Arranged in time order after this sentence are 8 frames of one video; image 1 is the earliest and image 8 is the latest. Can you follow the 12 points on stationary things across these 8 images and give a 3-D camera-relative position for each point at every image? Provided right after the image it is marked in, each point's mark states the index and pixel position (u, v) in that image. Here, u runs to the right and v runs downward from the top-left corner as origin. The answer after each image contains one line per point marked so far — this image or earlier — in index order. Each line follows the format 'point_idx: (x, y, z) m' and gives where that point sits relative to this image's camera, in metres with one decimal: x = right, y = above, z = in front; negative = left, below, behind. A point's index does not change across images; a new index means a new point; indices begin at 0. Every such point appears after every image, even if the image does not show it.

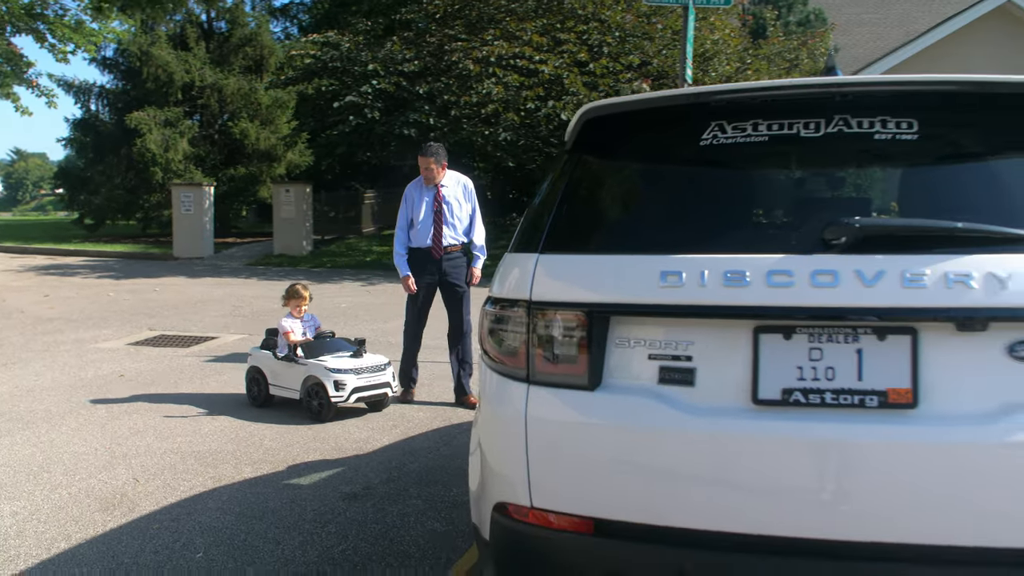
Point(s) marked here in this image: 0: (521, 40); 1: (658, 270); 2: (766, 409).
0: (0.0, +4.8, +16.5) m
1: (+0.3, 0.0, +2.0) m
2: (+0.5, -0.3, +1.8) m
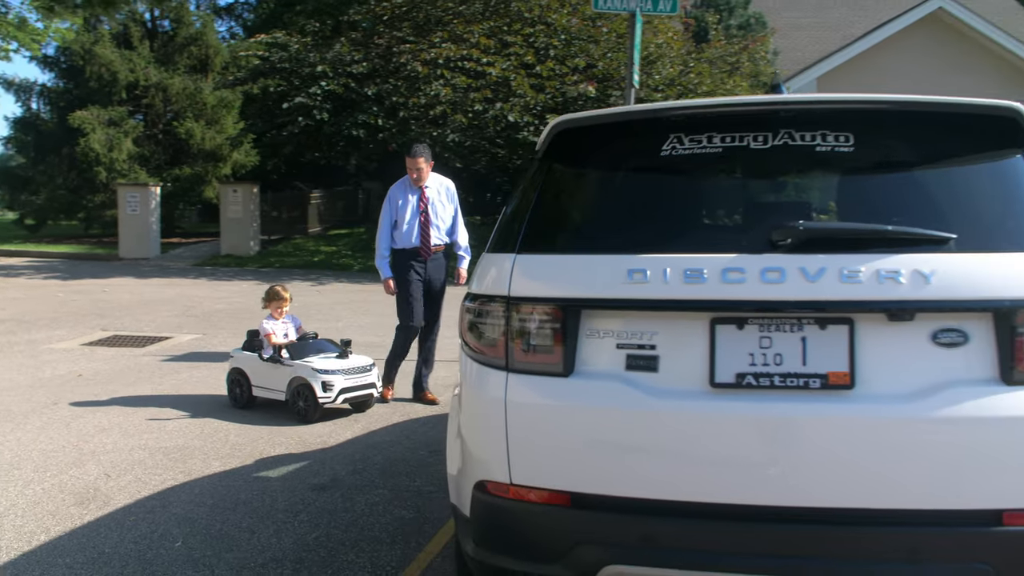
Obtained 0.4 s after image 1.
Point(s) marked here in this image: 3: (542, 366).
0: (-1.0, +4.8, +16.7) m
1: (+0.3, 0.0, +2.2) m
2: (+0.5, -0.2, +2.1) m
3: (+0.1, -0.2, +2.2) m
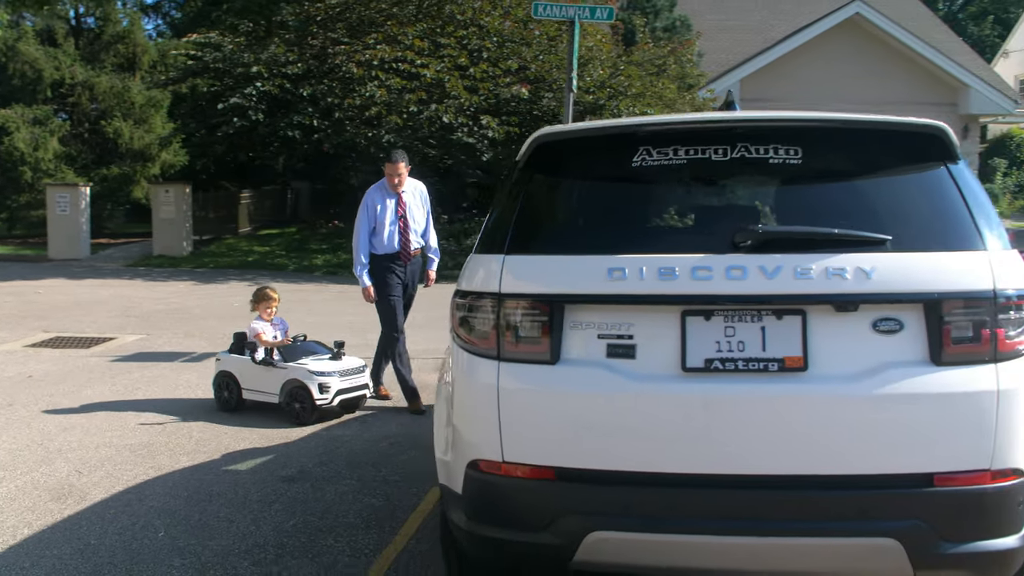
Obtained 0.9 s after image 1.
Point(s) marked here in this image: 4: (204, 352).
0: (-2.3, +4.8, +16.8) m
1: (+0.3, +0.1, +2.4) m
2: (+0.5, -0.2, +2.4) m
3: (+0.1, -0.2, +2.5) m
4: (-3.2, -0.7, +9.0) m
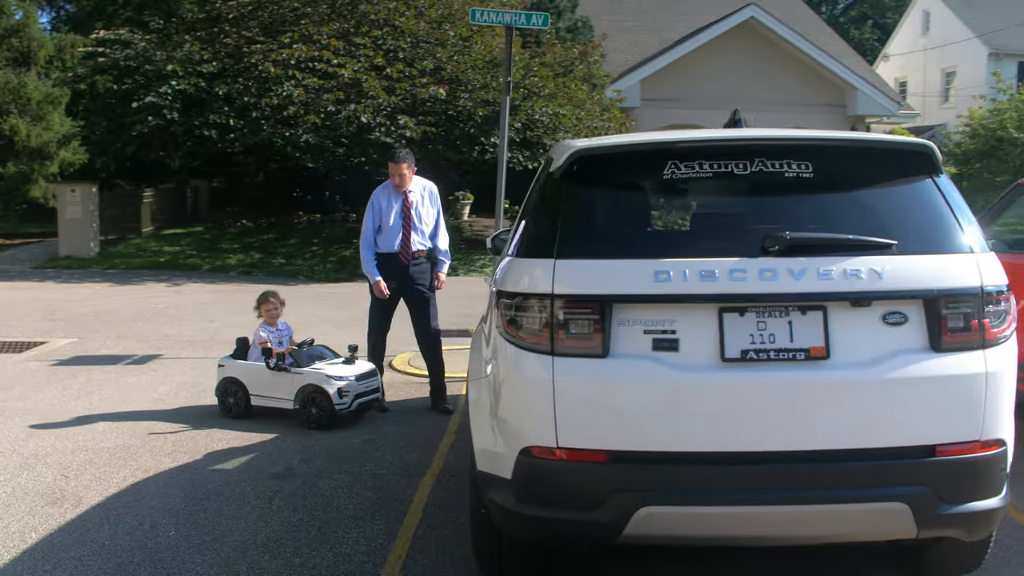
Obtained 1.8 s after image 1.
0: (-3.8, +4.7, +16.7) m
1: (+0.4, +0.1, +2.7) m
2: (+0.7, -0.2, +2.7) m
3: (+0.2, -0.2, +2.7) m
4: (-3.7, -0.7, +8.8) m
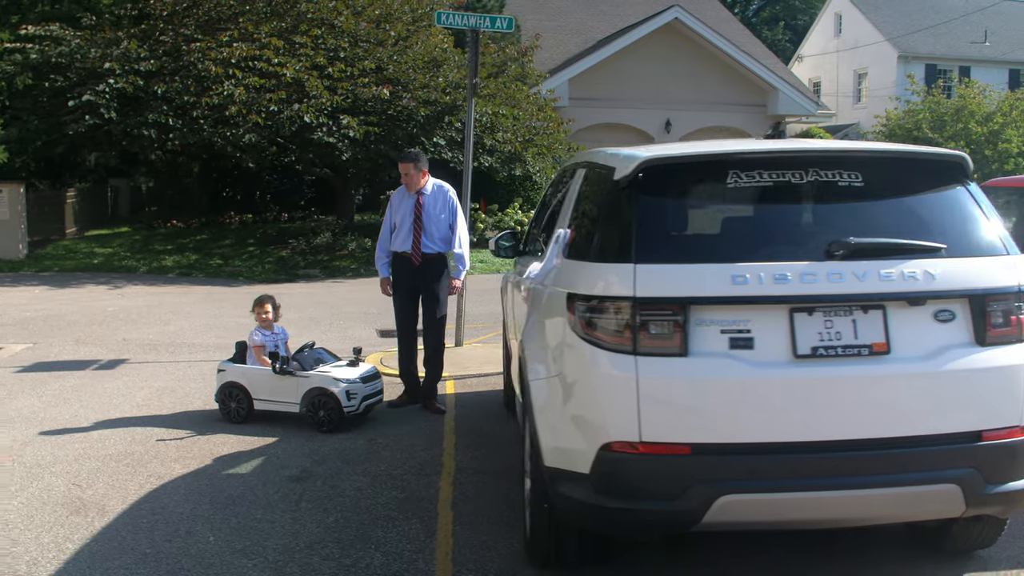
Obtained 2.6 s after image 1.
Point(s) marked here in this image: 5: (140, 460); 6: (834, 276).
0: (-4.8, +4.7, +16.4) m
1: (+0.7, 0.0, +2.9) m
2: (+1.0, -0.2, +2.9) m
3: (+0.5, -0.2, +2.9) m
4: (-4.0, -0.7, +8.6) m
5: (-2.3, -1.0, +5.2) m
6: (+1.1, 0.0, +2.9) m
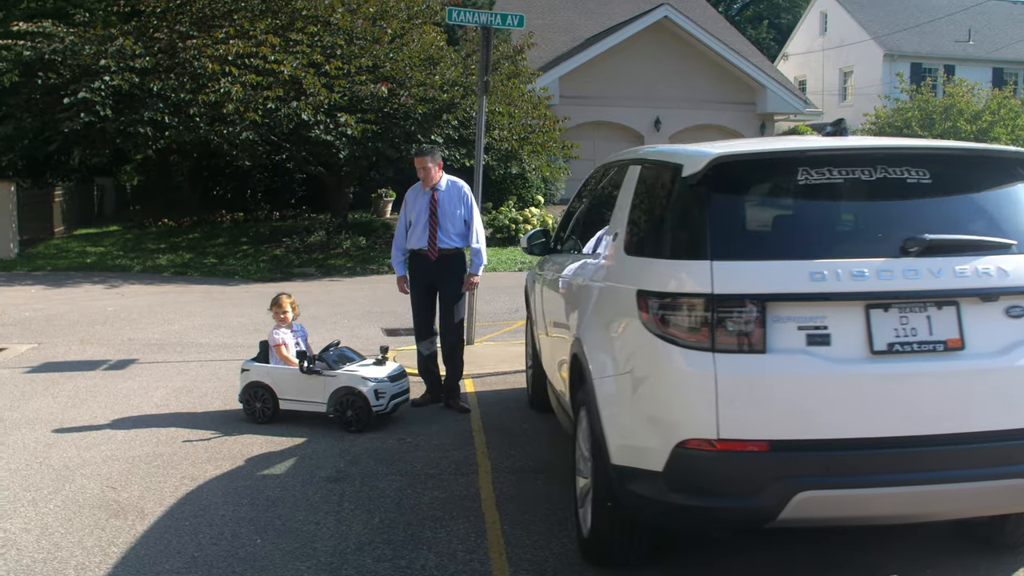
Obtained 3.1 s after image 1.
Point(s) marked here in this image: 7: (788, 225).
0: (-4.9, +4.8, +16.2) m
1: (+1.0, +0.1, +2.9) m
2: (+1.2, -0.2, +2.9) m
3: (+0.8, -0.2, +2.9) m
4: (-3.9, -0.7, +8.5) m
5: (-2.0, -1.0, +5.1) m
6: (+1.3, +0.1, +2.9) m
7: (+1.0, +0.2, +3.0) m
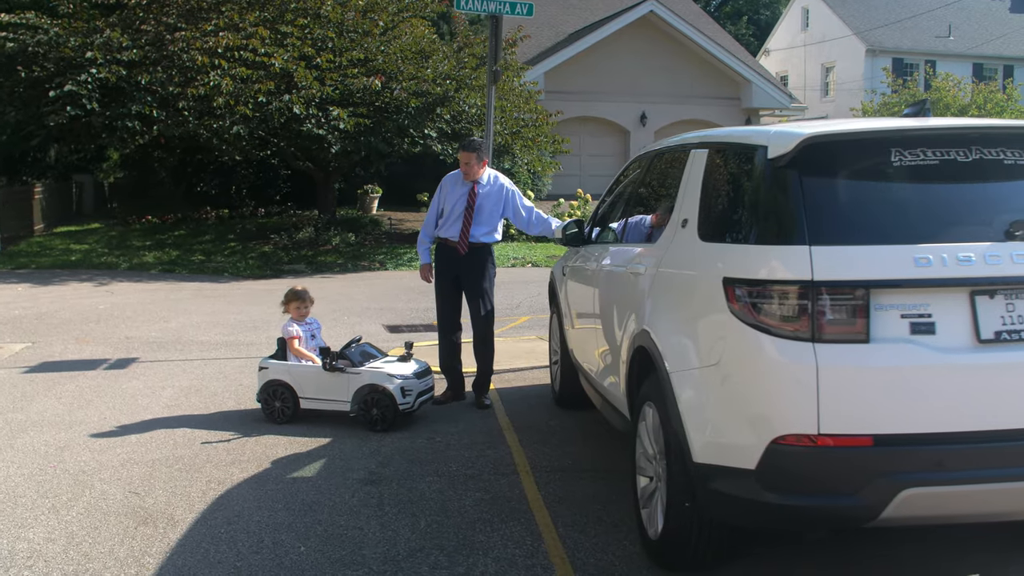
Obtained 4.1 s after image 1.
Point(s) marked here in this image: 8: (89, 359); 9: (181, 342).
0: (-5.0, +4.8, +15.9) m
1: (+1.3, +0.1, +2.7) m
2: (+1.5, -0.2, +2.7) m
3: (+1.0, -0.2, +2.7) m
4: (-3.7, -0.7, +8.2) m
5: (-1.8, -1.0, +4.9) m
6: (+1.6, +0.1, +2.7) m
7: (+1.2, +0.3, +2.9) m
8: (-4.0, -0.7, +8.2) m
9: (-3.6, -0.6, +9.2) m
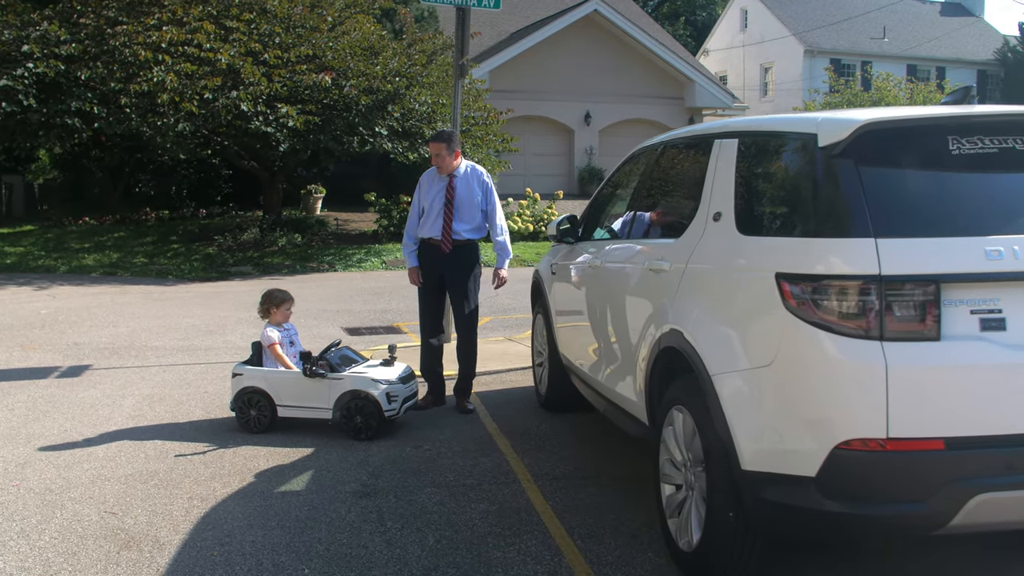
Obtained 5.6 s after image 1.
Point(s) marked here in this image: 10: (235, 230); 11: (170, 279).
0: (-5.8, +4.7, +15.3) m
1: (+1.4, +0.1, +2.6) m
2: (+1.6, -0.2, +2.6) m
3: (+1.2, -0.1, +2.6) m
4: (-3.9, -0.7, +7.7) m
5: (-1.8, -1.0, +4.5) m
6: (+1.7, +0.1, +2.6) m
7: (+1.3, +0.3, +2.7) m
8: (-4.3, -0.7, +7.7) m
9: (-3.9, -0.6, +8.7) m
10: (-6.3, +1.3, +19.7) m
11: (-6.1, +0.1, +15.4) m
